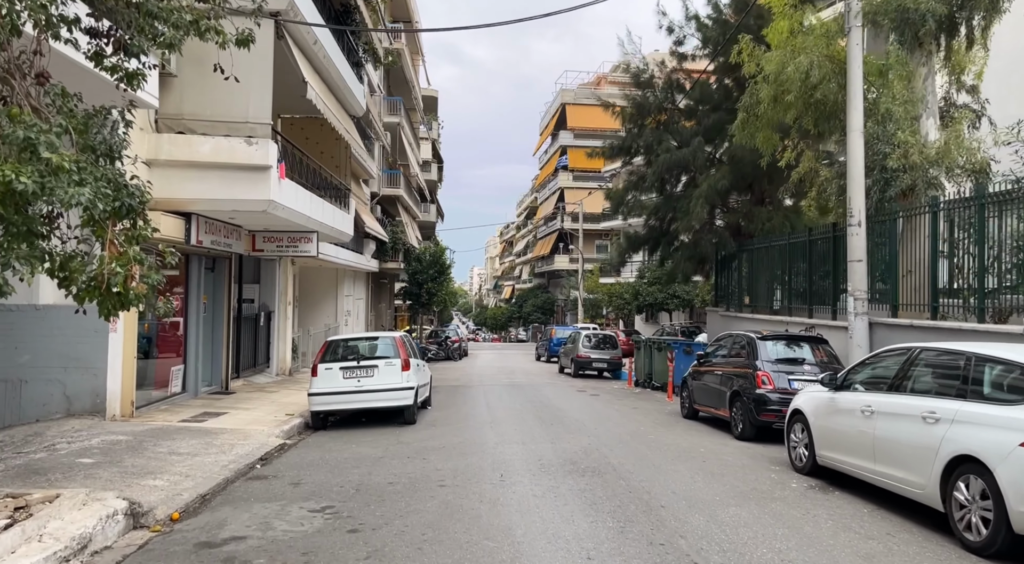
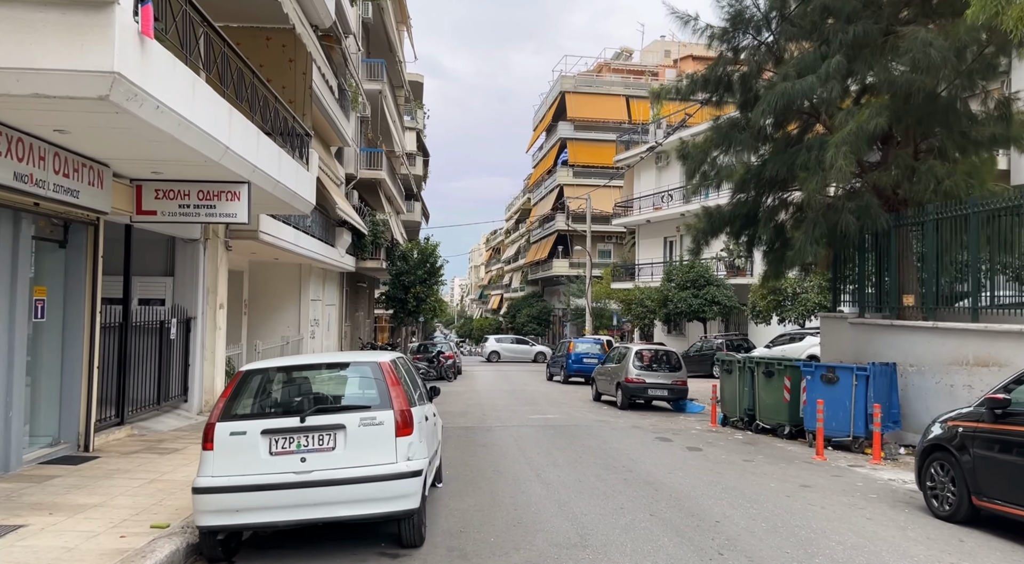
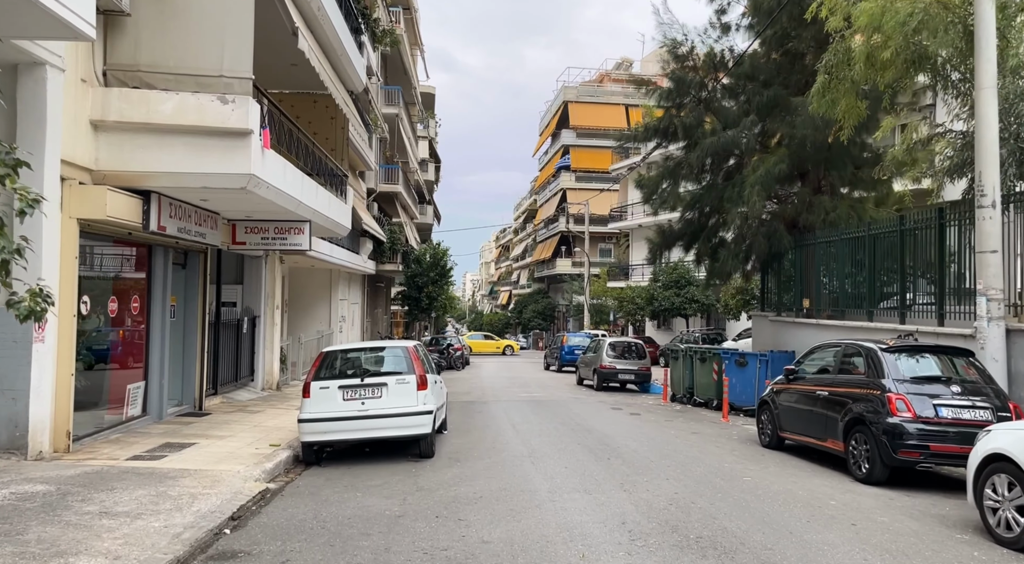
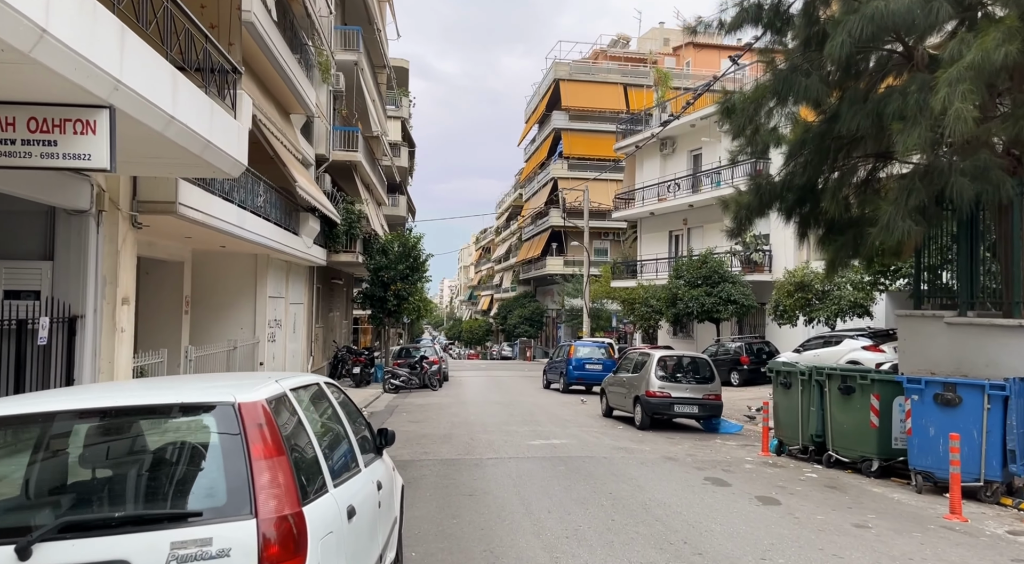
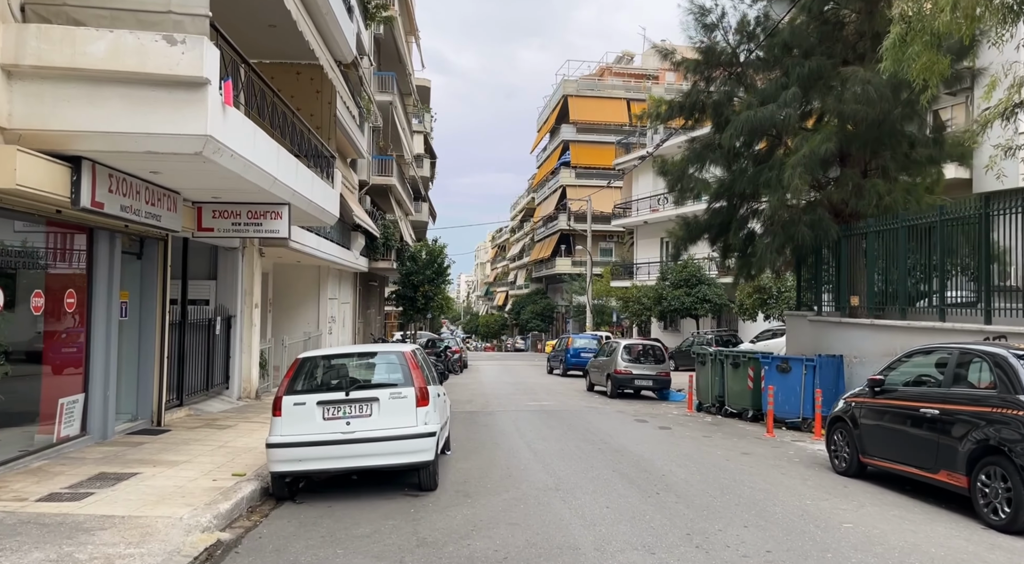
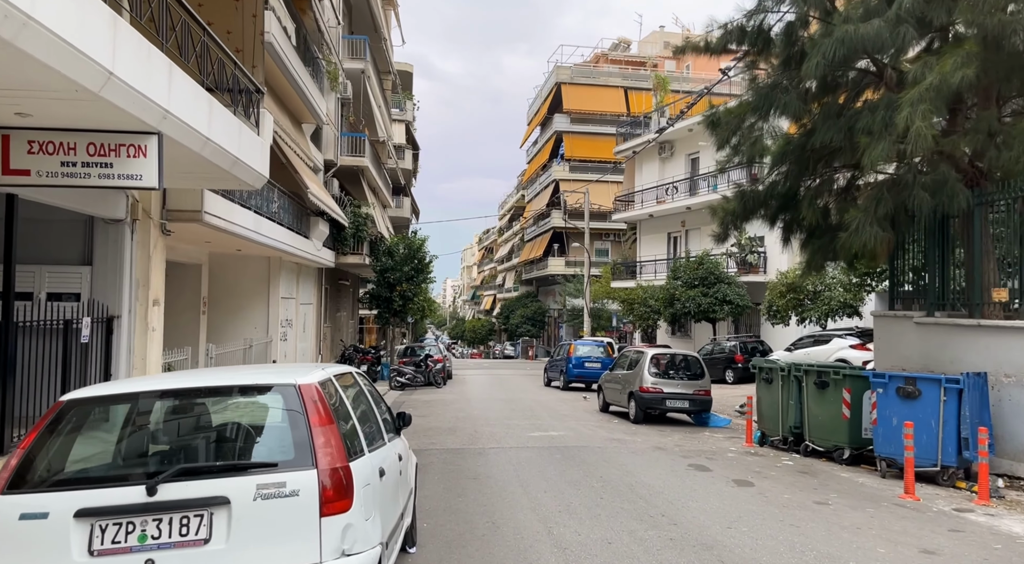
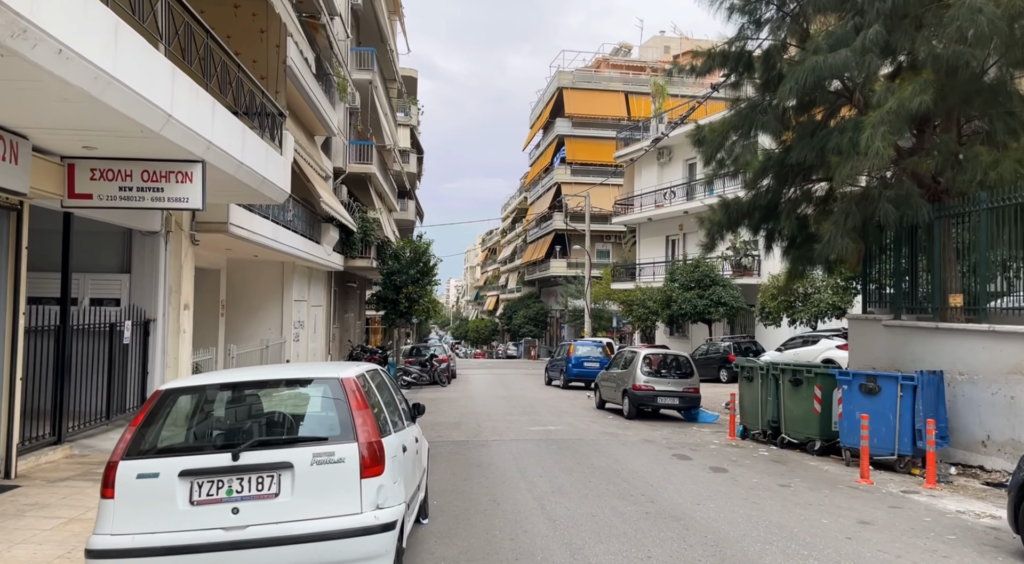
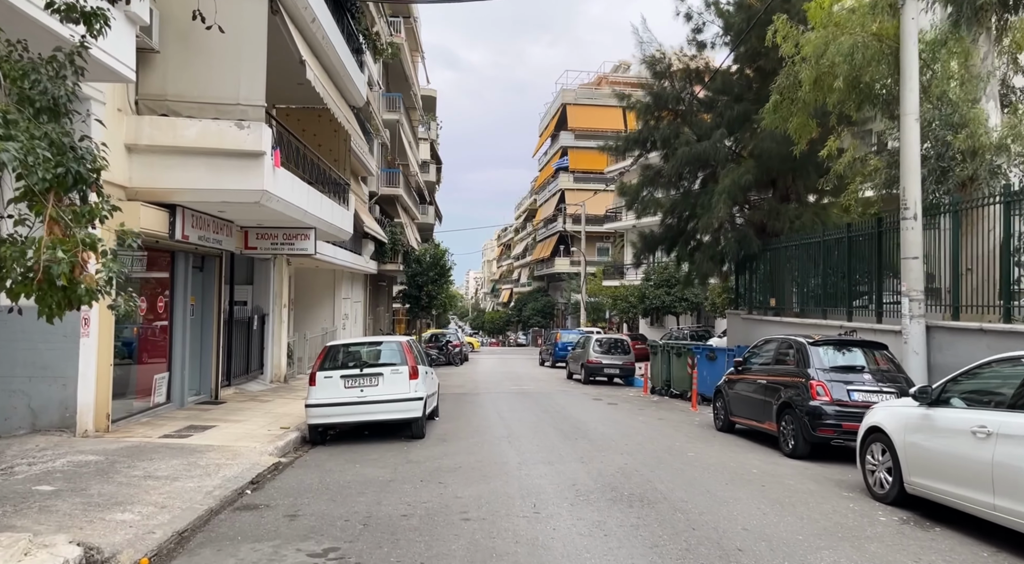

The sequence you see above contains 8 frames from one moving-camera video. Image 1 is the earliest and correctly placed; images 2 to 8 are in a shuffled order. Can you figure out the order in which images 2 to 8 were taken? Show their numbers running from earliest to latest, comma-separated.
8, 3, 5, 2, 7, 6, 4
